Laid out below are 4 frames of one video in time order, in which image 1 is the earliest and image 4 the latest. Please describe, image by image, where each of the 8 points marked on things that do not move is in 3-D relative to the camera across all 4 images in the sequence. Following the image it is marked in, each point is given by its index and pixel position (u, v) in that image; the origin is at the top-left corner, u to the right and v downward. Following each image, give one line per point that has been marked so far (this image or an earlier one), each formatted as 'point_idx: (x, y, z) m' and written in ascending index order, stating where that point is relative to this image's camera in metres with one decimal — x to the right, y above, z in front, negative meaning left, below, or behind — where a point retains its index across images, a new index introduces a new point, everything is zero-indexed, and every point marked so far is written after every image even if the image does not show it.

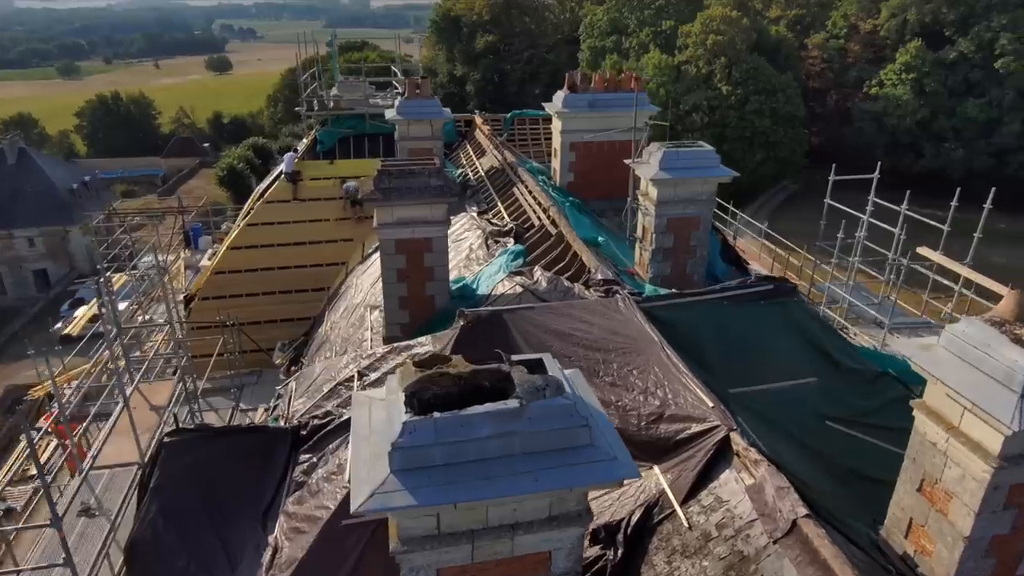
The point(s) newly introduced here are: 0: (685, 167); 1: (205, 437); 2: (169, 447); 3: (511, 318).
0: (+2.4, +1.7, +8.6) m
1: (-3.0, -1.5, +6.2) m
2: (-3.3, -1.6, +6.1) m
3: (0.0, -0.3, +6.1) m
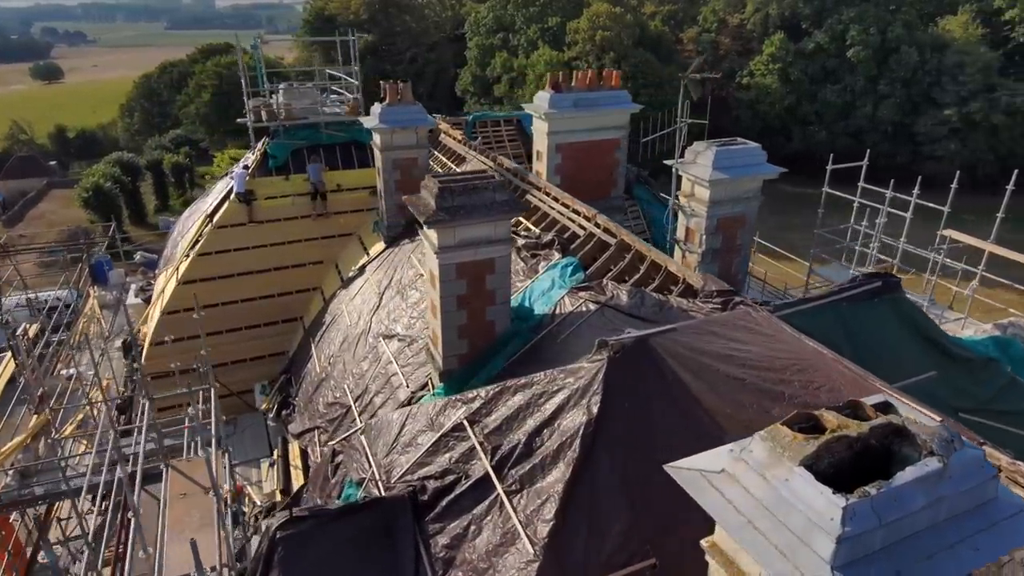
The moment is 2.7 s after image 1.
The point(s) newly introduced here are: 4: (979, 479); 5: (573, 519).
0: (+3.1, +1.7, +8.5) m
1: (-1.6, -1.9, +5.2) m
2: (-1.8, -2.1, +5.0) m
3: (+1.3, -0.5, +5.6) m
4: (+2.1, -0.9, +2.8) m
5: (+0.5, -1.8, +4.8) m
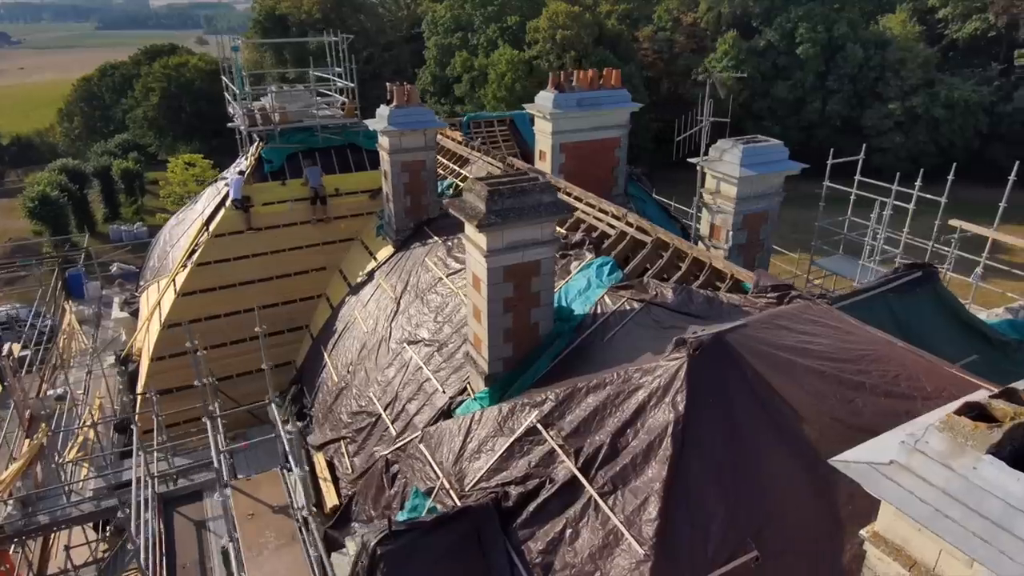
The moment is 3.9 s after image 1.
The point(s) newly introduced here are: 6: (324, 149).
0: (+3.5, +1.8, +8.7) m
1: (-0.8, -2.0, +5.1) m
2: (-1.0, -2.2, +4.9) m
3: (+2.0, -0.5, +5.7) m
4: (+3.0, -0.8, +3.0) m
5: (+1.3, -1.8, +4.9) m
6: (-4.3, +3.1, +14.1) m
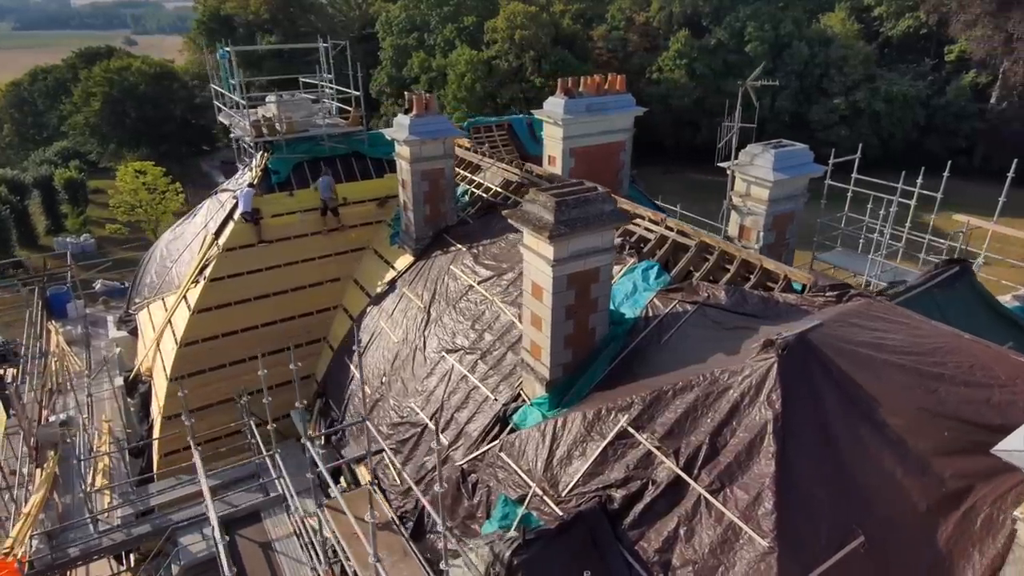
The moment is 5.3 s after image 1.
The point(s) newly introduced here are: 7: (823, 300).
0: (+4.1, +1.8, +9.1) m
1: (+0.3, -2.1, +5.3) m
2: (0.0, -2.3, +5.0) m
3: (+2.9, -0.5, +6.0) m
4: (+4.1, -0.8, +3.4) m
5: (+2.3, -1.9, +5.2) m
6: (-4.1, +2.9, +13.9) m
7: (+3.5, -0.1, +7.1) m
